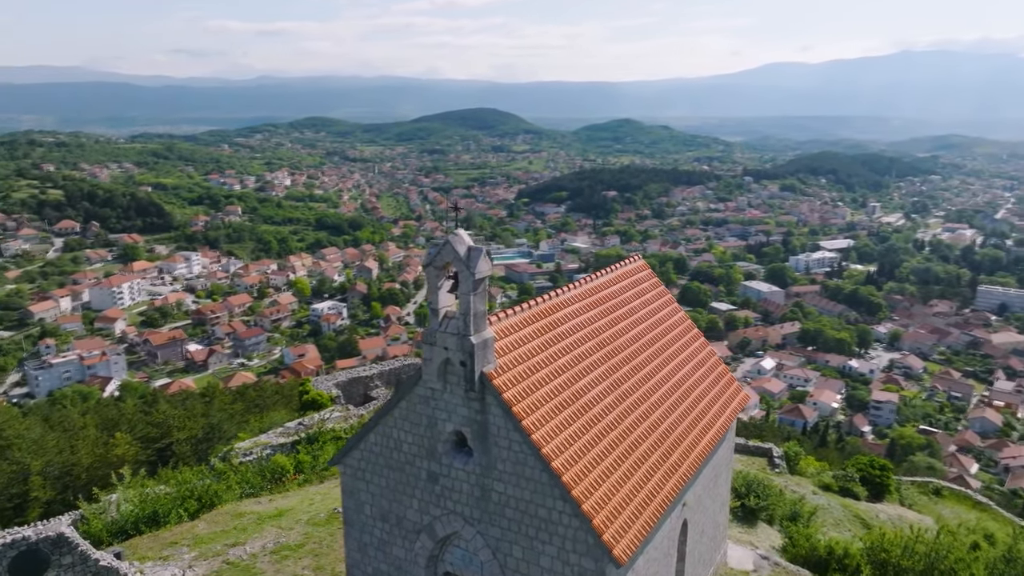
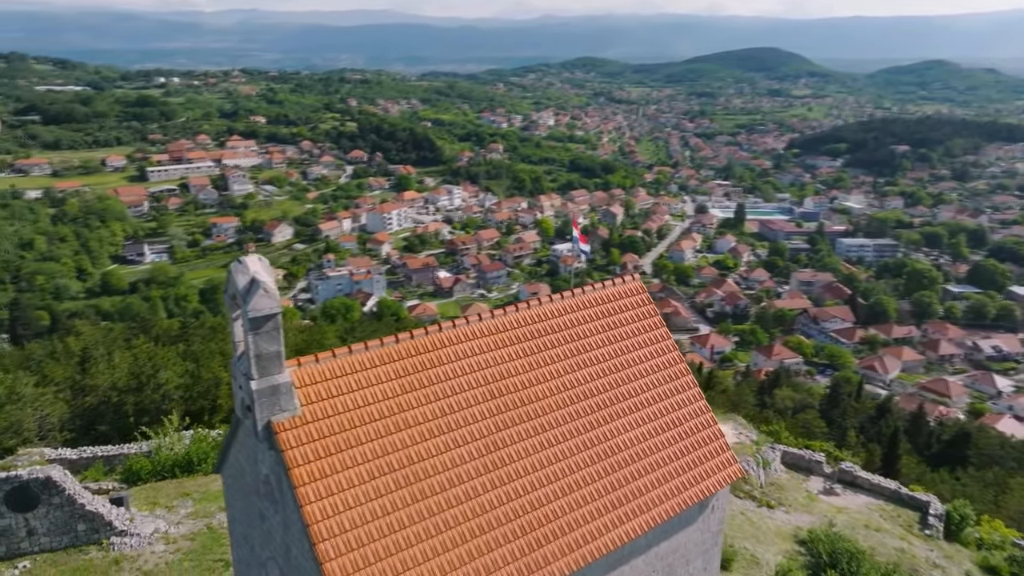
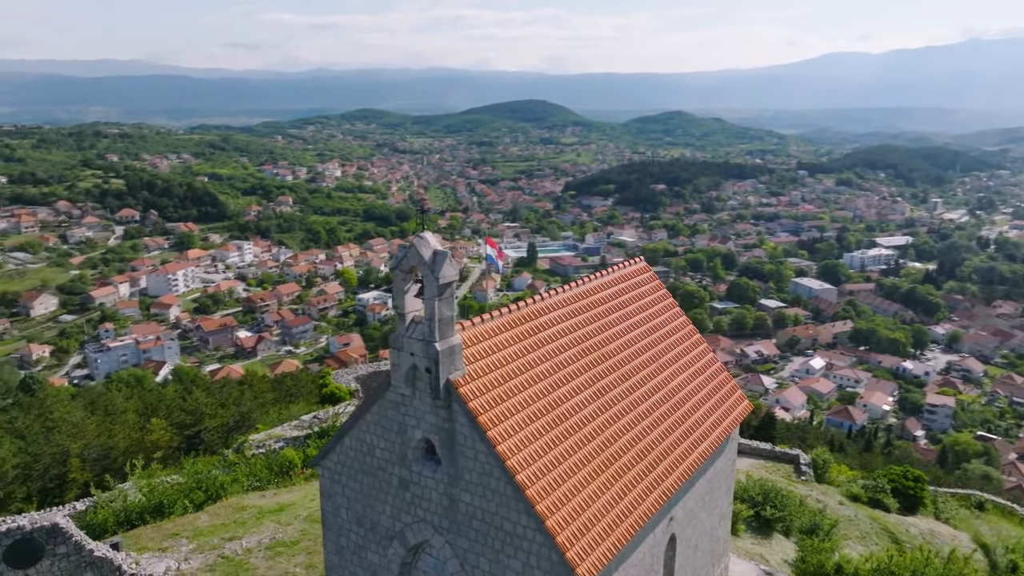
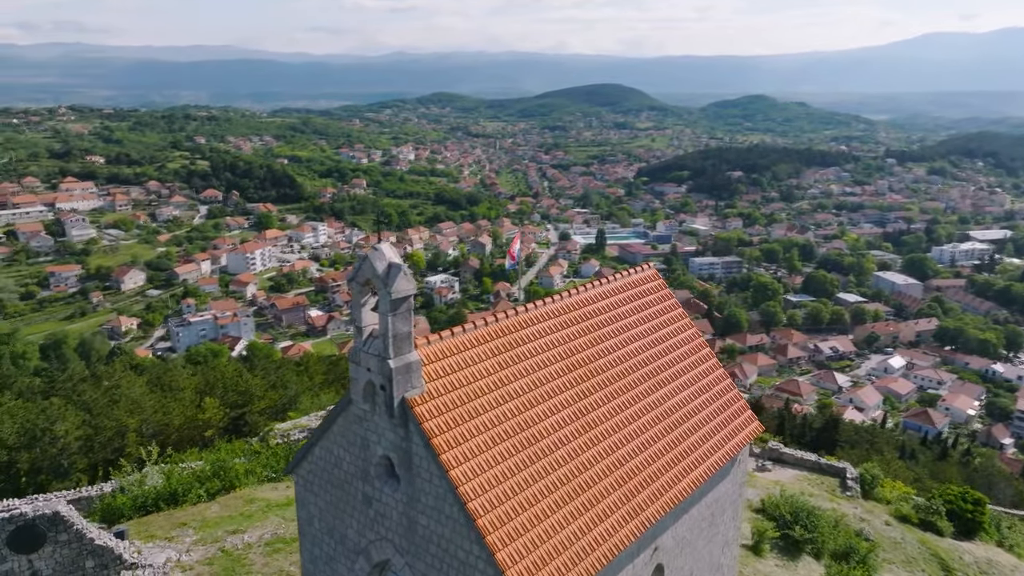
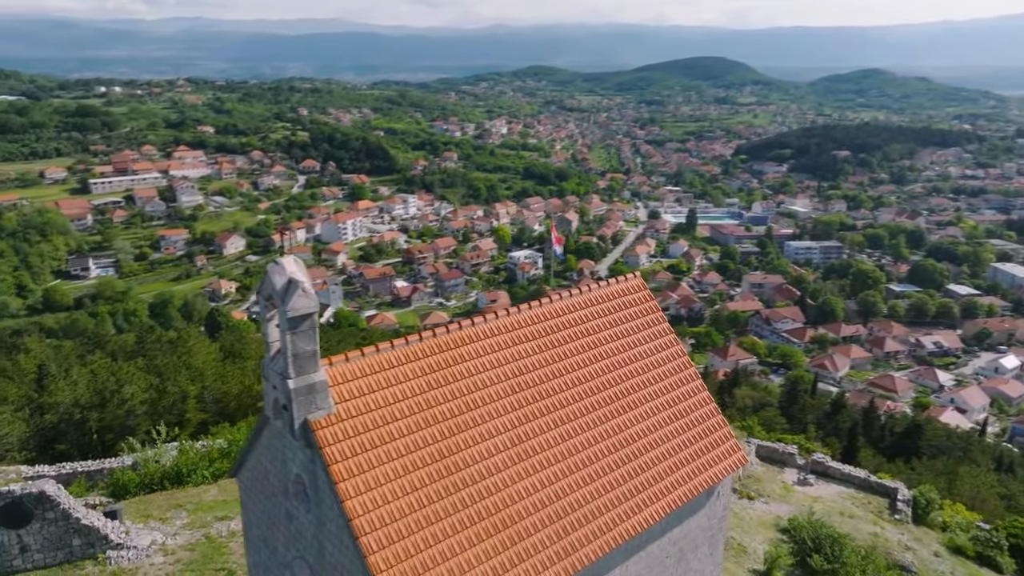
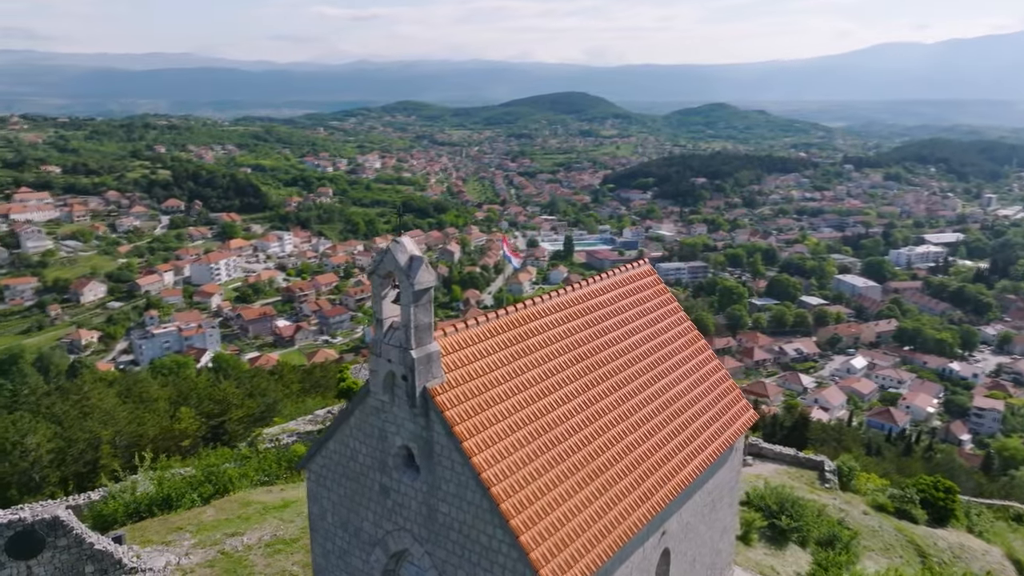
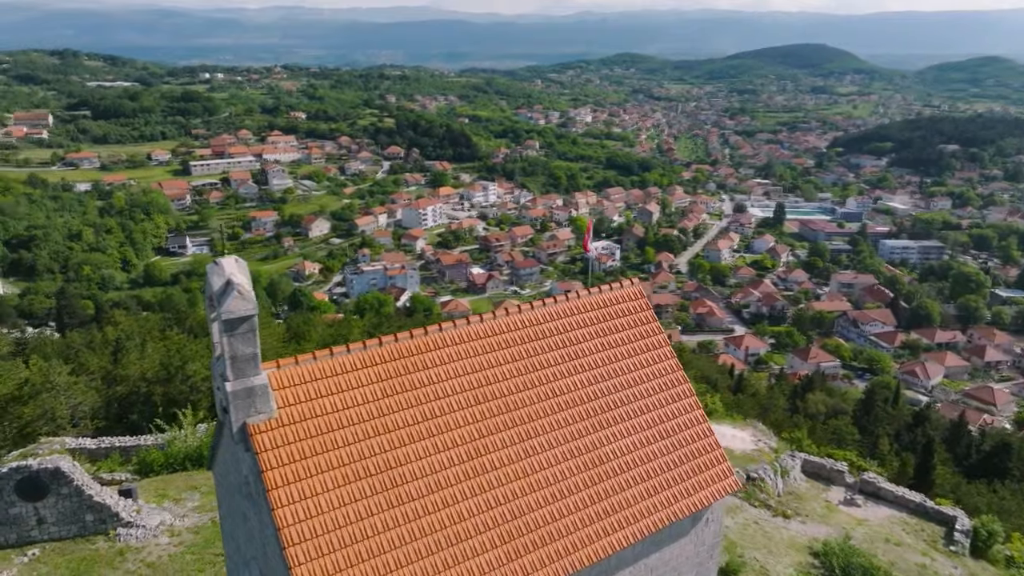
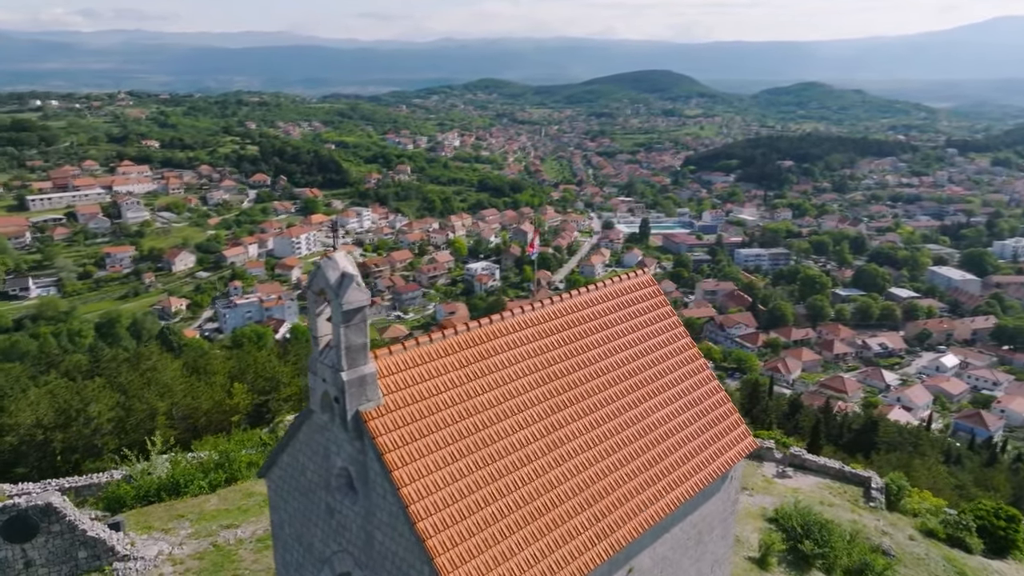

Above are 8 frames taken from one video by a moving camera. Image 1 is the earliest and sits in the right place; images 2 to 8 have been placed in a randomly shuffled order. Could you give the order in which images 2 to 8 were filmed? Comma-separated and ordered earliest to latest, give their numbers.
3, 6, 4, 8, 5, 2, 7
